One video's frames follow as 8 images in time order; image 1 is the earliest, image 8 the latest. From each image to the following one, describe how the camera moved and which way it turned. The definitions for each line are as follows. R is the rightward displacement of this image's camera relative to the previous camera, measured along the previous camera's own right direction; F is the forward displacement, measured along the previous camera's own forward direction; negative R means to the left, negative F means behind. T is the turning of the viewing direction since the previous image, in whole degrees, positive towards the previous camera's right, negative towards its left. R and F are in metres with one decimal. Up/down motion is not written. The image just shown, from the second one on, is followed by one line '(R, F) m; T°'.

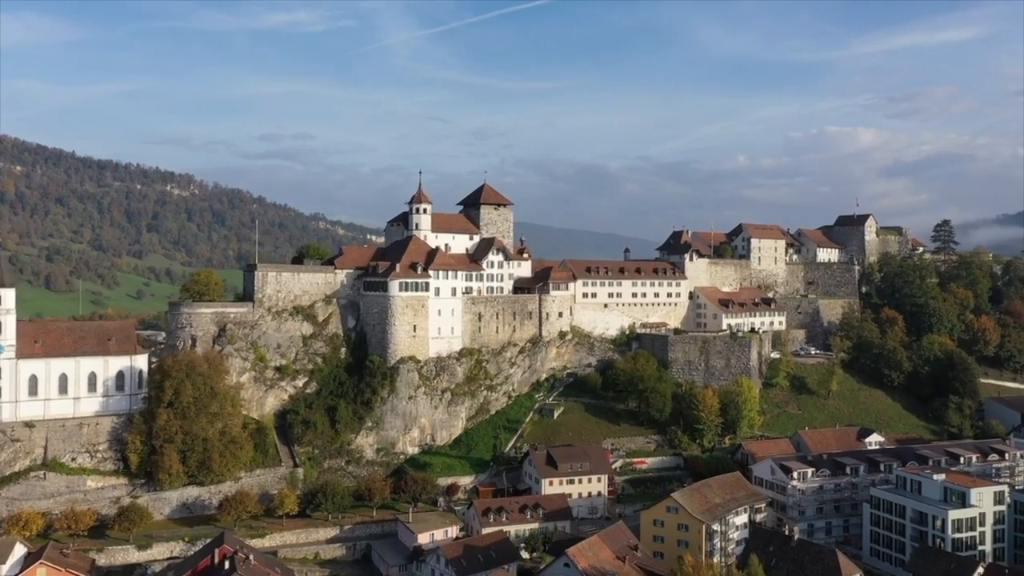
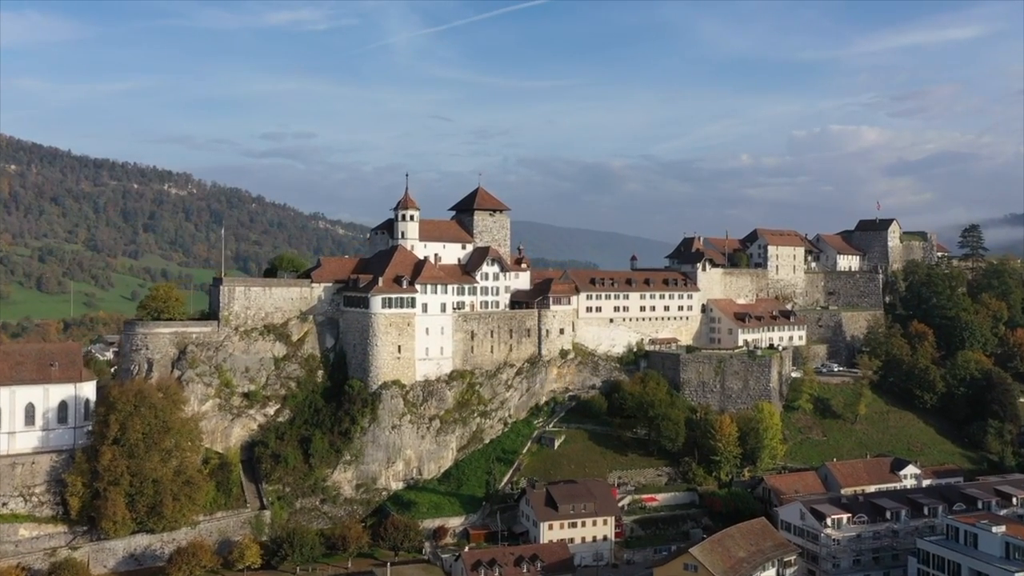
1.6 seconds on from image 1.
(+0.4, +6.5) m; 0°
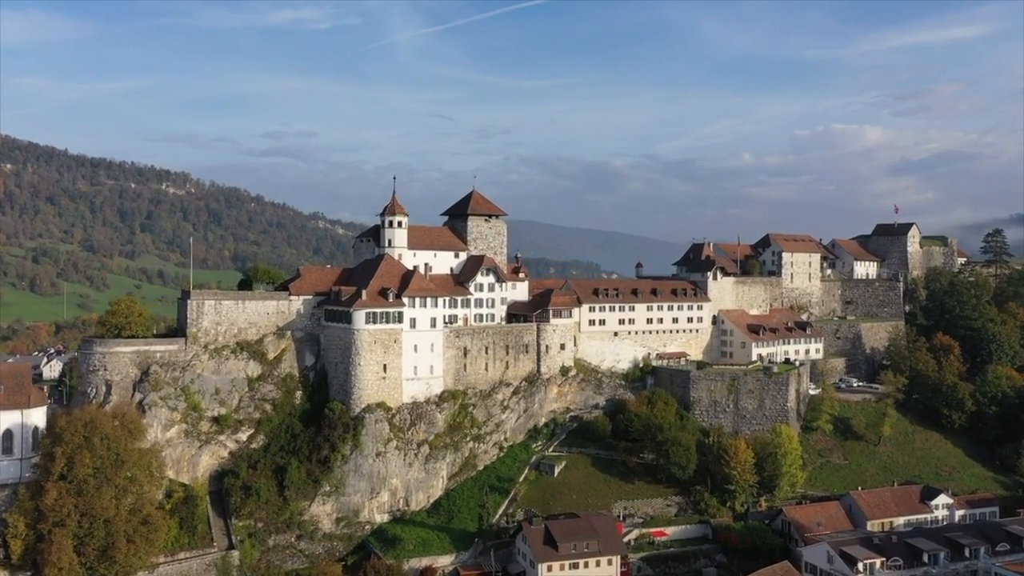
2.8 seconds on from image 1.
(+0.4, +4.9) m; 0°
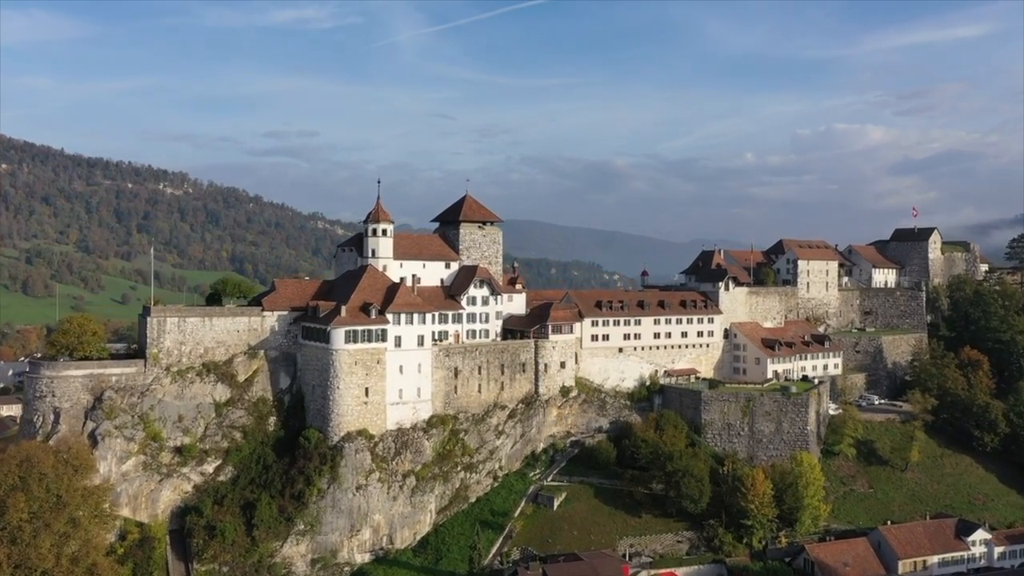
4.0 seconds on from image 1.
(+0.4, +4.9) m; 0°
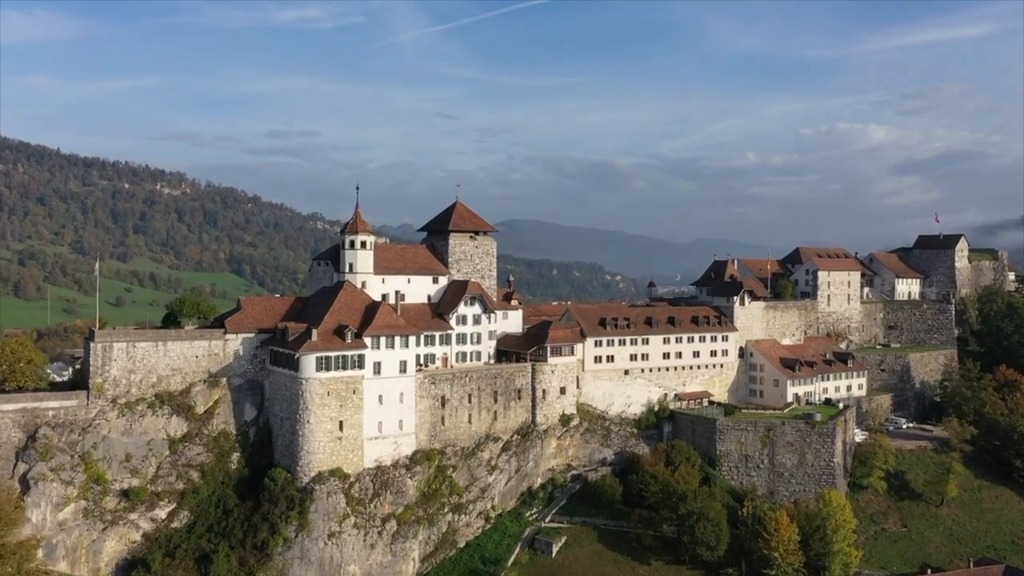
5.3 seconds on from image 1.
(+0.4, +5.5) m; 0°
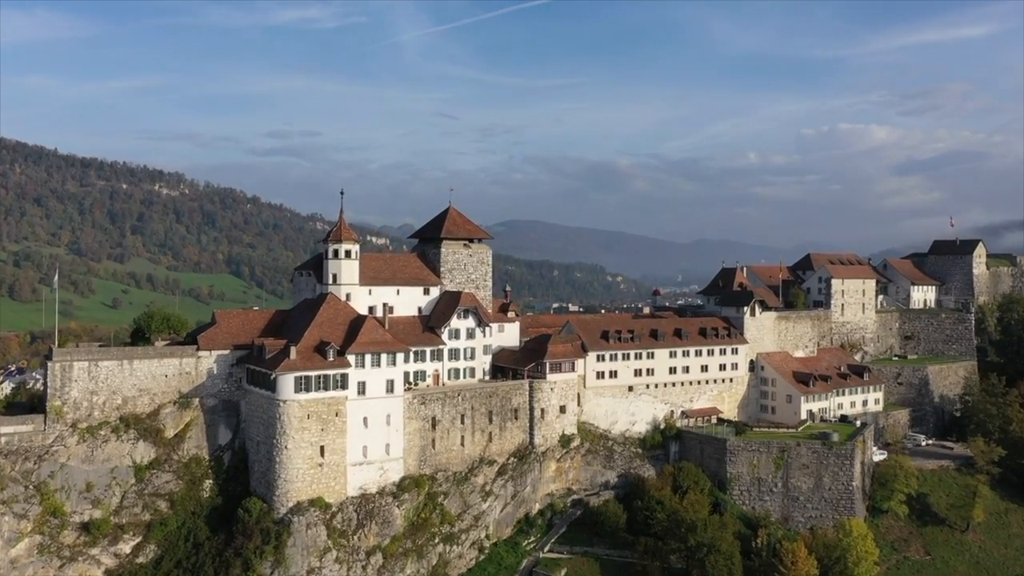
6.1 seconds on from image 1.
(+0.3, +3.3) m; 0°
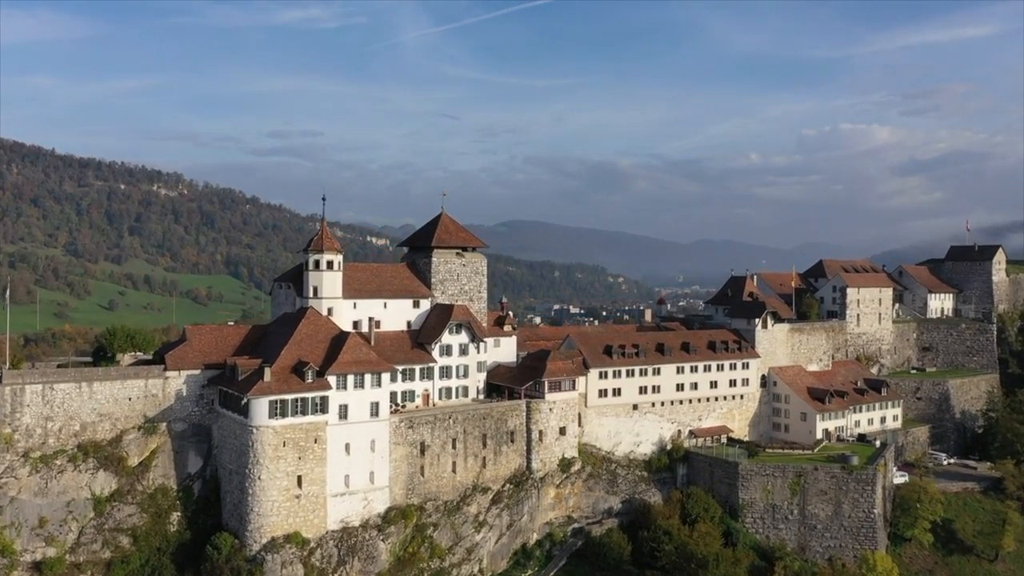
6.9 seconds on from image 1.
(+0.3, +3.3) m; 0°
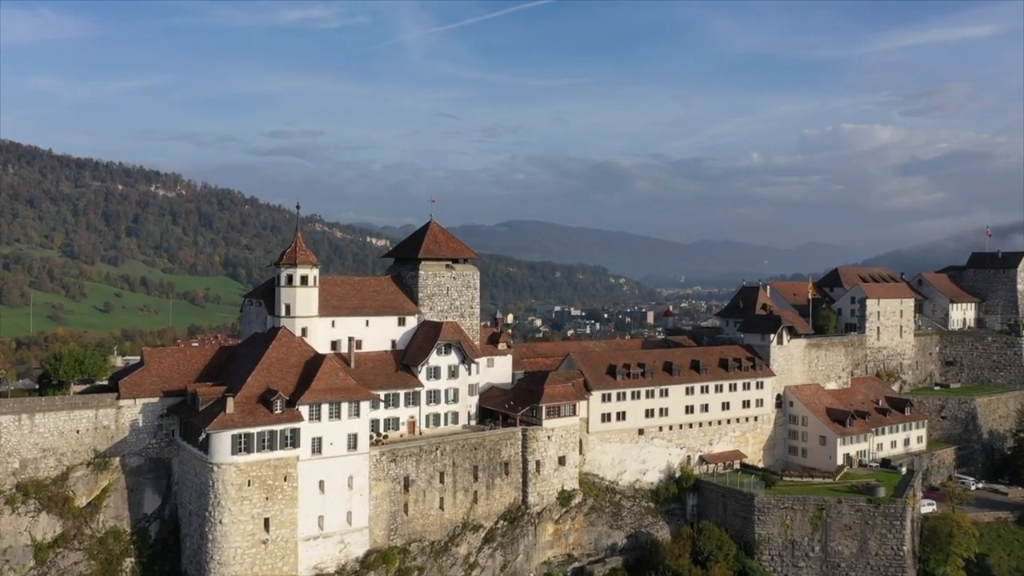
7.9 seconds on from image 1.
(+0.3, +3.9) m; 0°
